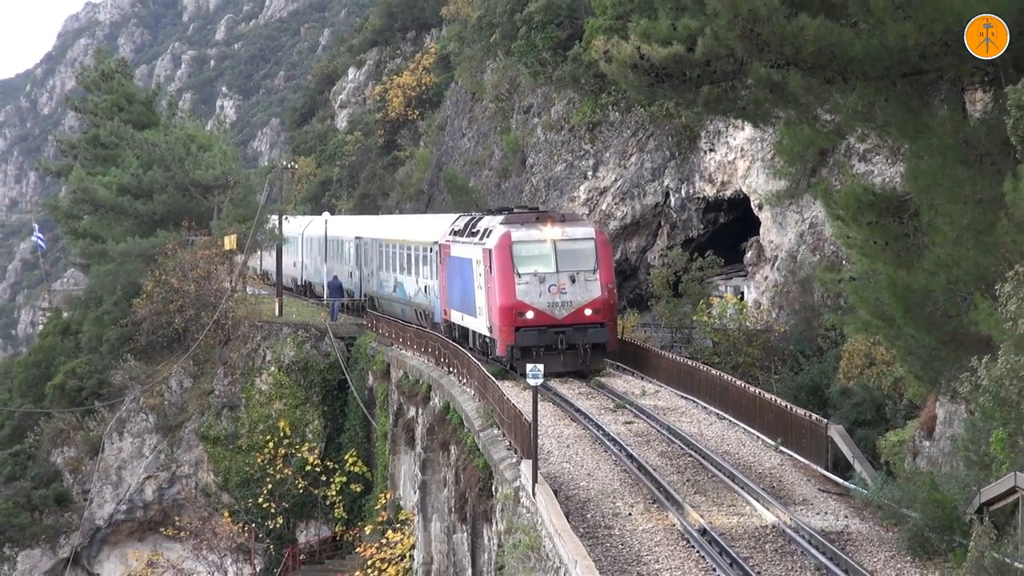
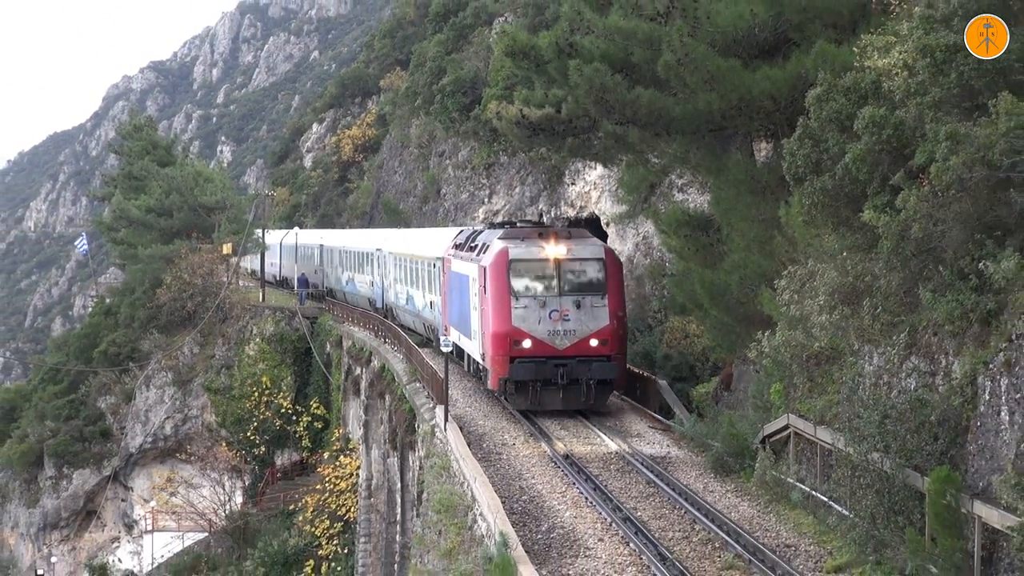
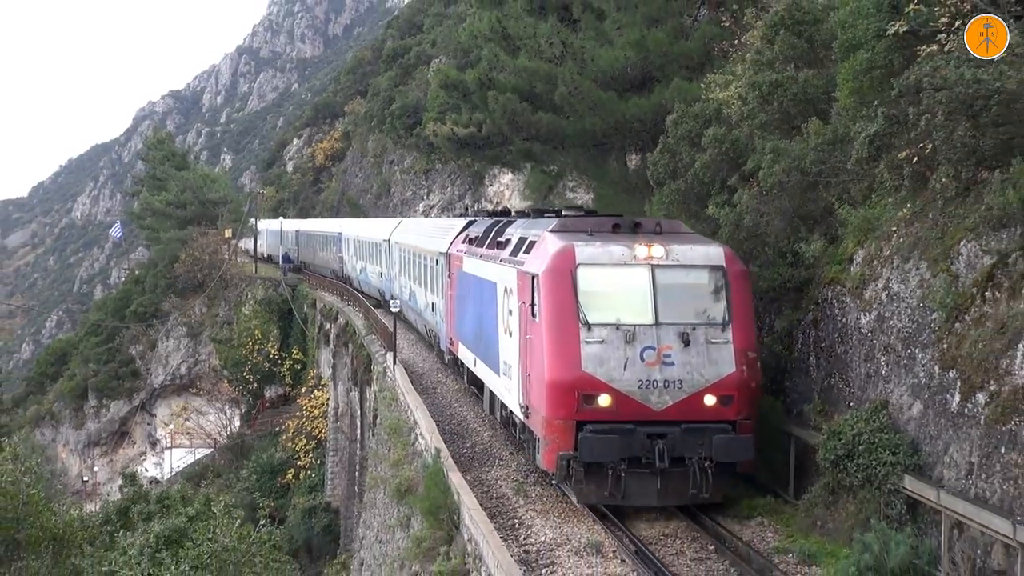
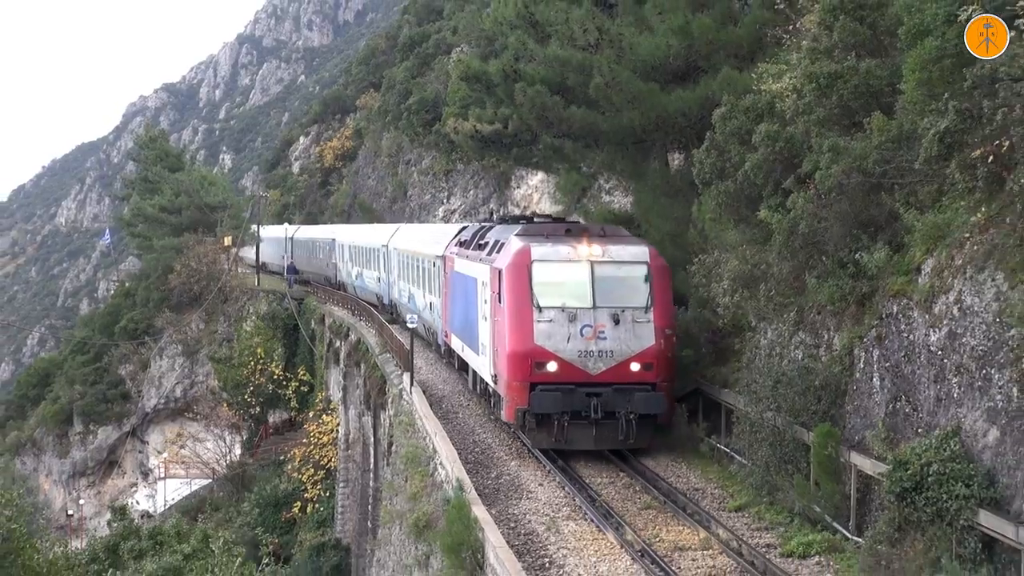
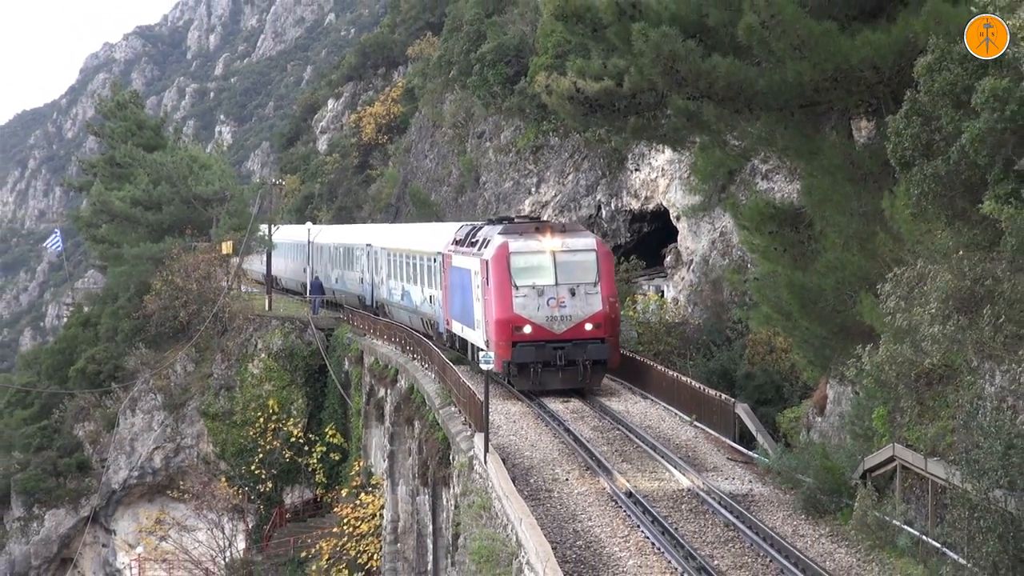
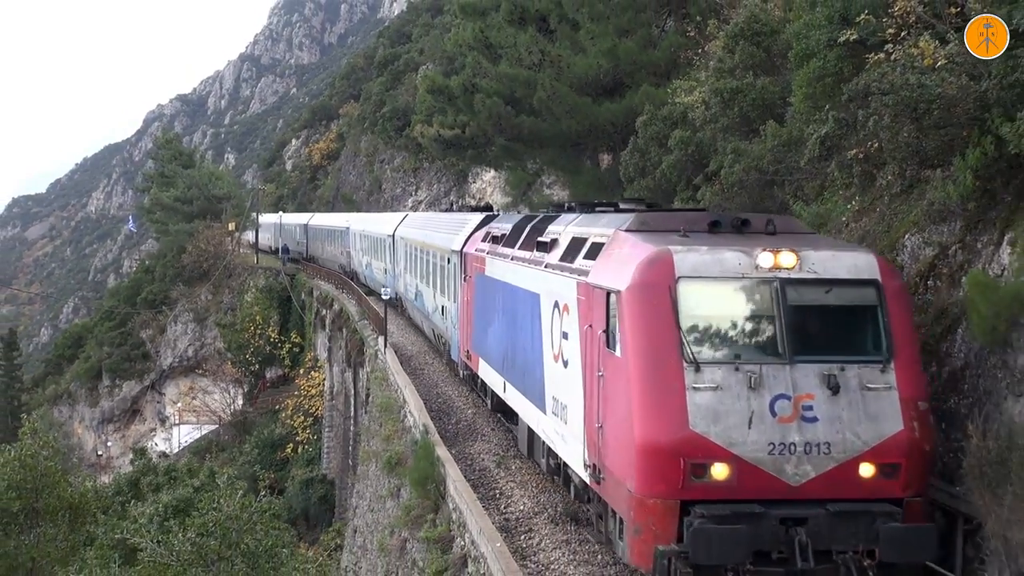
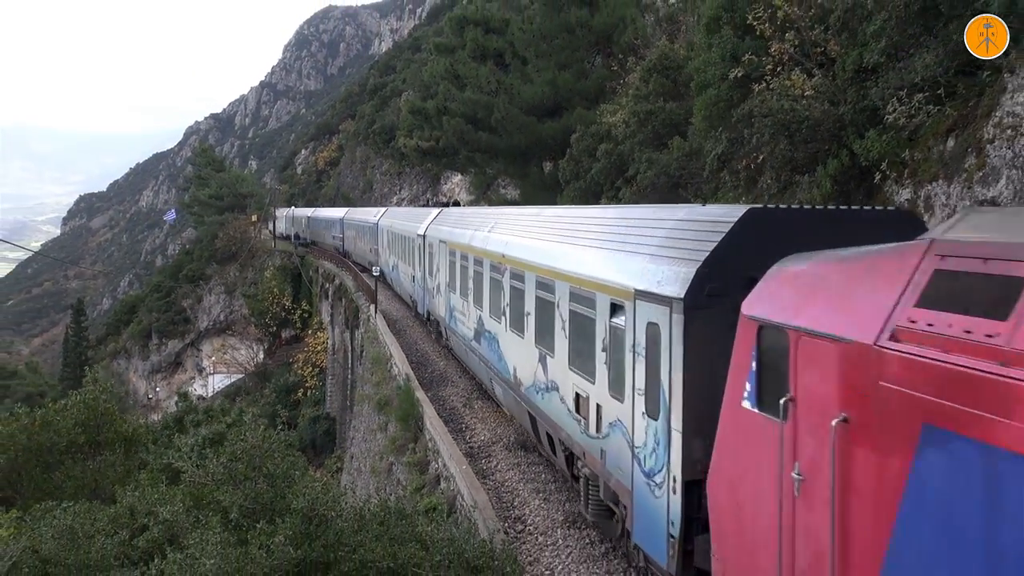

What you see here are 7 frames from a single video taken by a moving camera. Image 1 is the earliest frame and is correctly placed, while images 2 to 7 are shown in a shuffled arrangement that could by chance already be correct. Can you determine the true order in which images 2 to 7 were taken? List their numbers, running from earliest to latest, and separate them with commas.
5, 2, 4, 3, 6, 7
